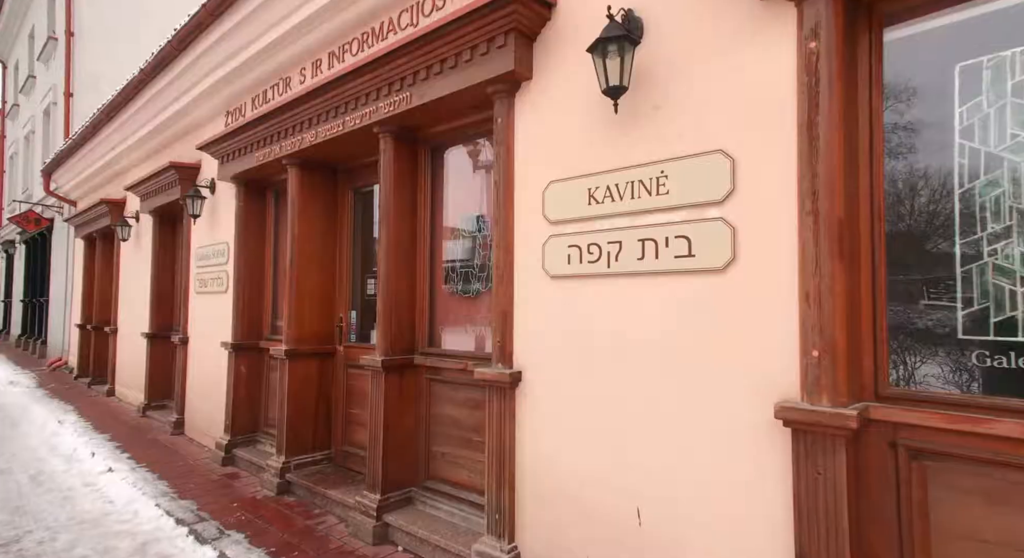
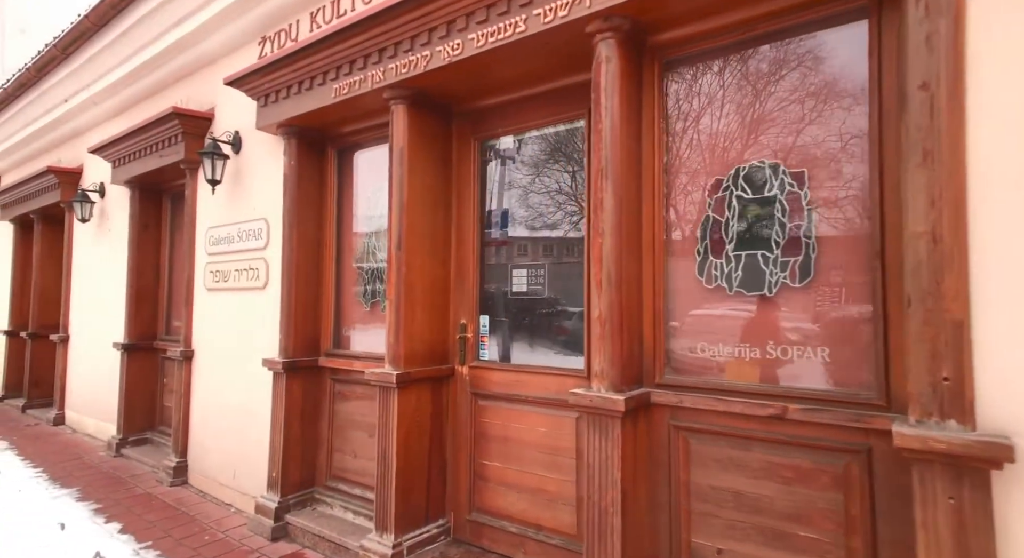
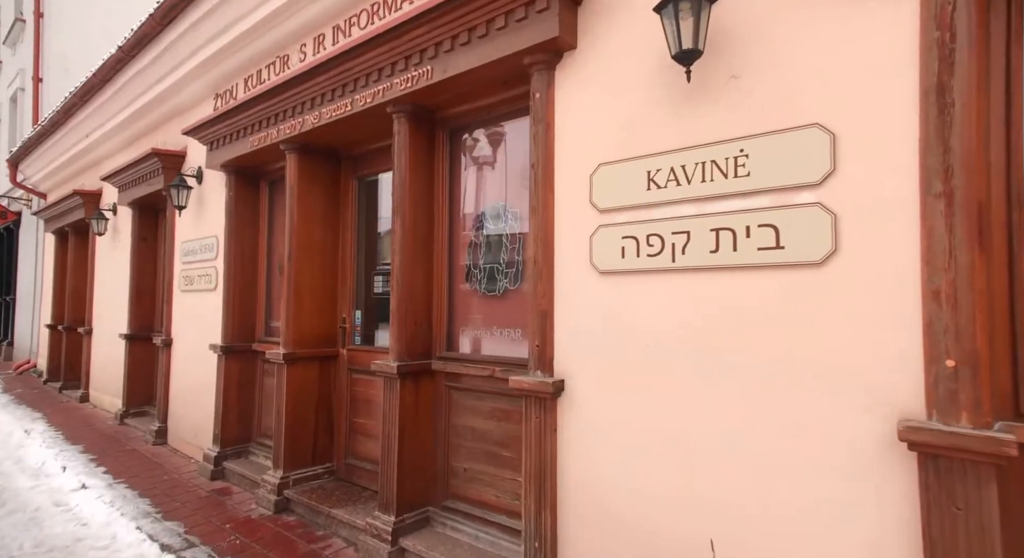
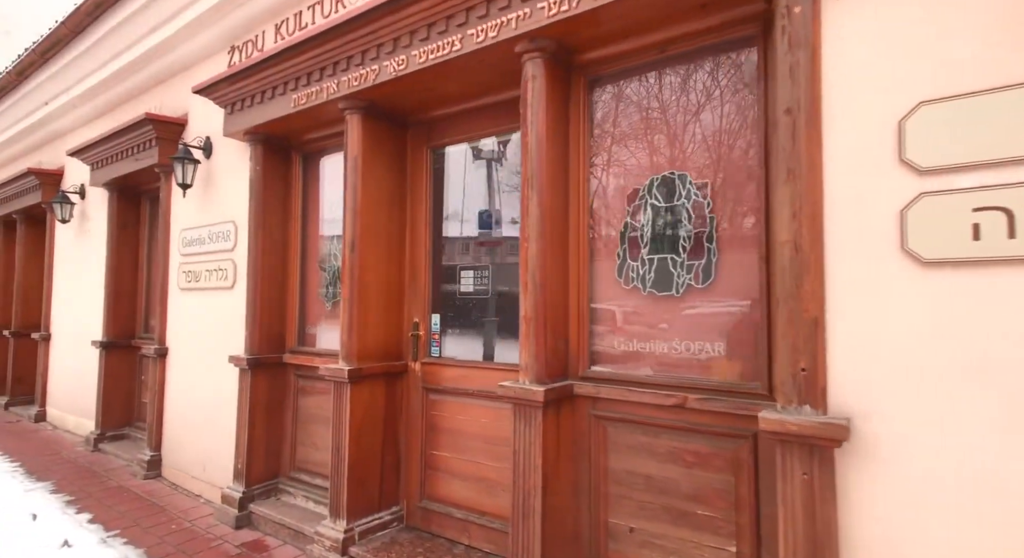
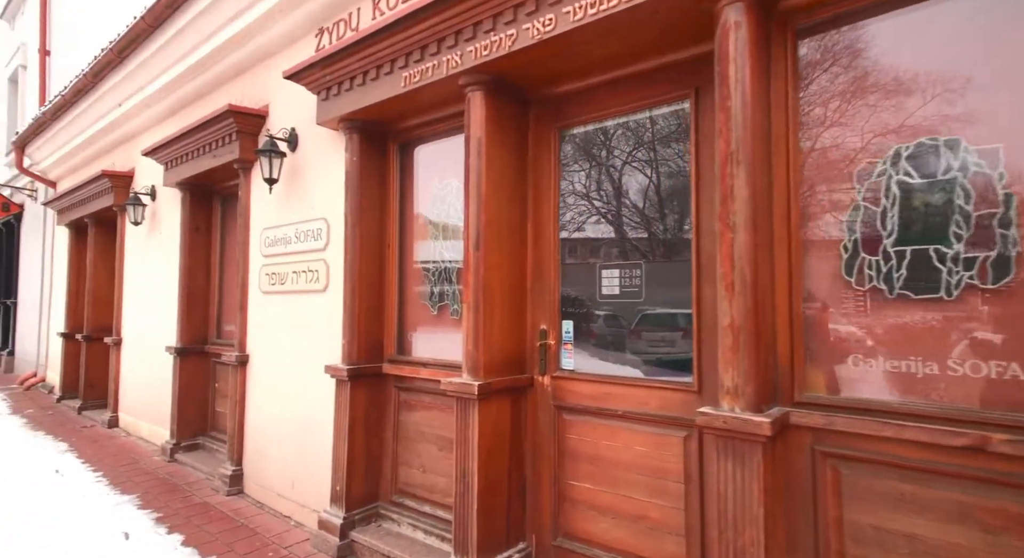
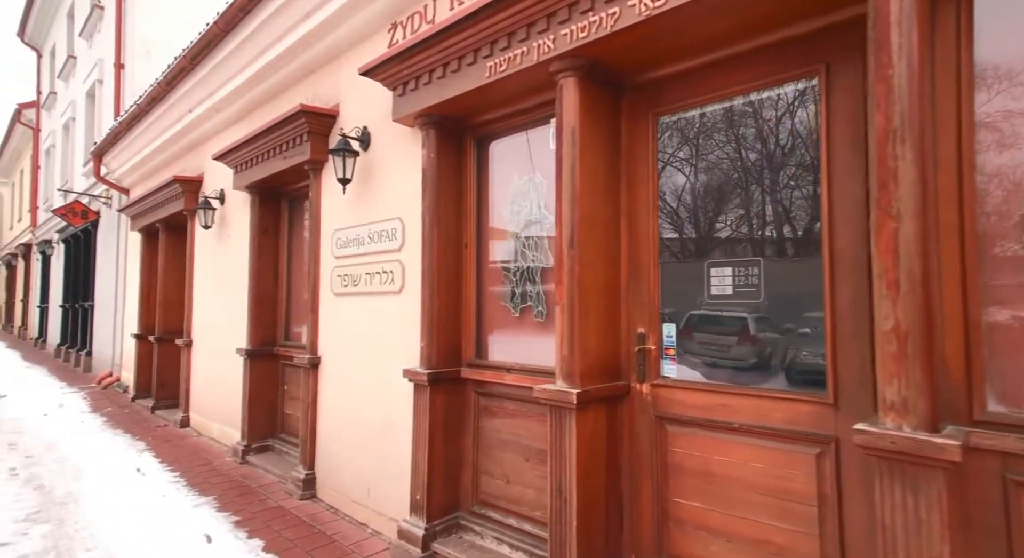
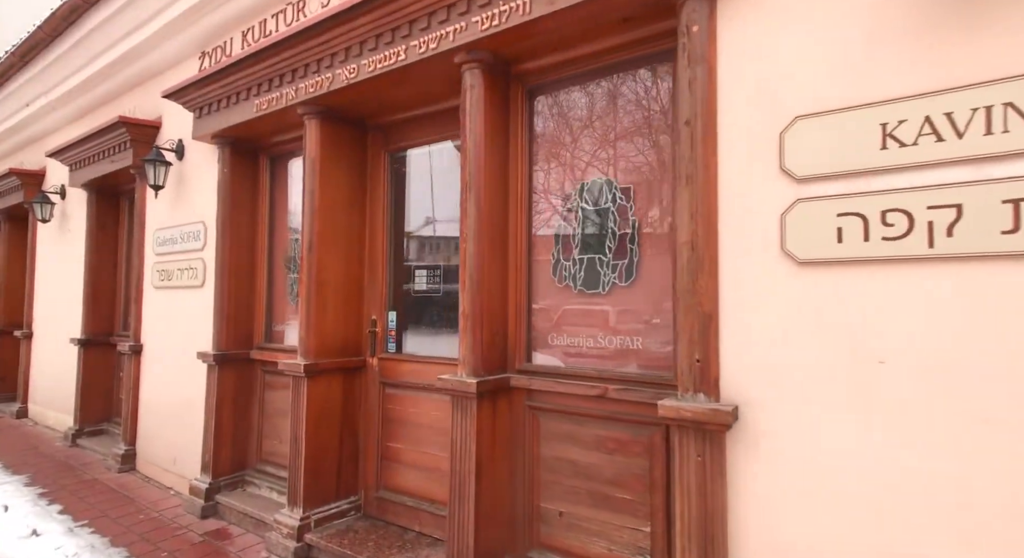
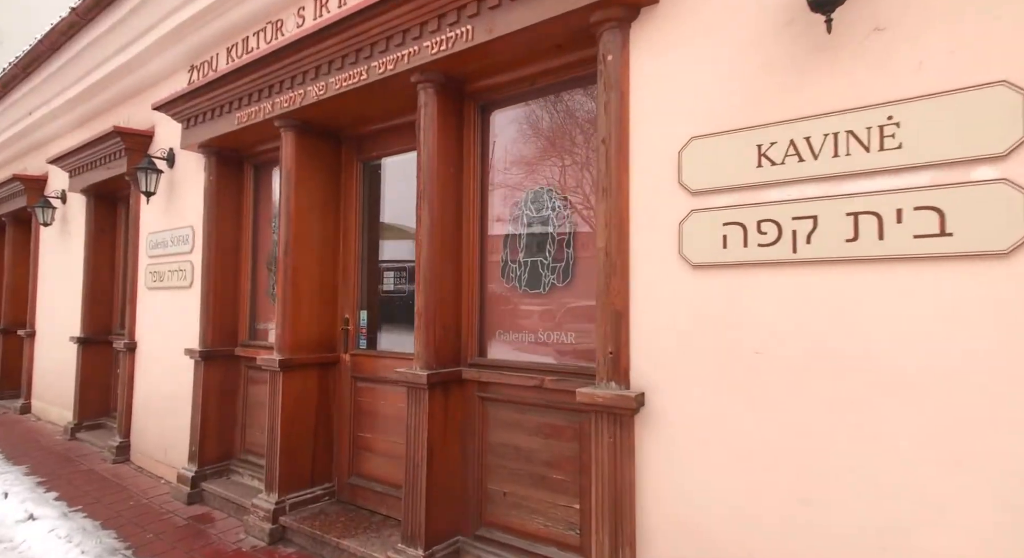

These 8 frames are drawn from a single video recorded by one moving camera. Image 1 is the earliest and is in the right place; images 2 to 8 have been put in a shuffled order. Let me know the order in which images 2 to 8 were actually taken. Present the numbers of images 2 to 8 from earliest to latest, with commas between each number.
3, 8, 7, 4, 2, 5, 6
